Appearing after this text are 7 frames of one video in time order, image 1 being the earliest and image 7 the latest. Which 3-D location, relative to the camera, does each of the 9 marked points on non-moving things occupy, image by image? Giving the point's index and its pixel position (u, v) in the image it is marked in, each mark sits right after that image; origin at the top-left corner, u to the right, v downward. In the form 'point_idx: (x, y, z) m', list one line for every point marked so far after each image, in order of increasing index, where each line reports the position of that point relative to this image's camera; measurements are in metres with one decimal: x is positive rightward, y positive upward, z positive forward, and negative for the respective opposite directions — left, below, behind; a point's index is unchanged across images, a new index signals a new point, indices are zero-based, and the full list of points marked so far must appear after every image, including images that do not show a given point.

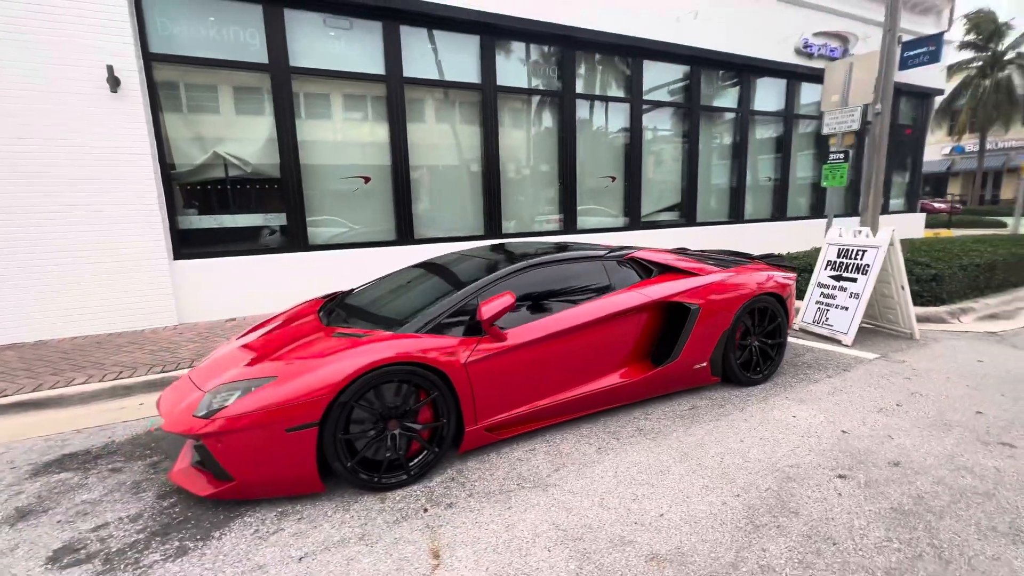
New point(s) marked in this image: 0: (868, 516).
0: (+1.7, -1.0, +2.1) m
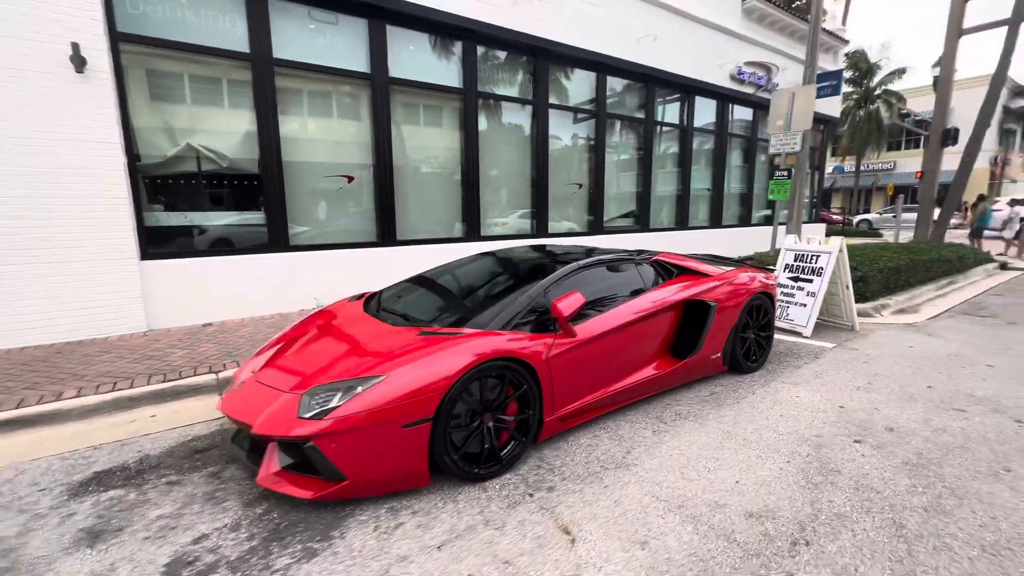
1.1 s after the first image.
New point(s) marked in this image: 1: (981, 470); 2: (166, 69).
0: (+2.2, -1.0, +2.6) m
1: (+2.7, -1.0, +2.6) m
2: (-4.1, +2.6, +5.3) m
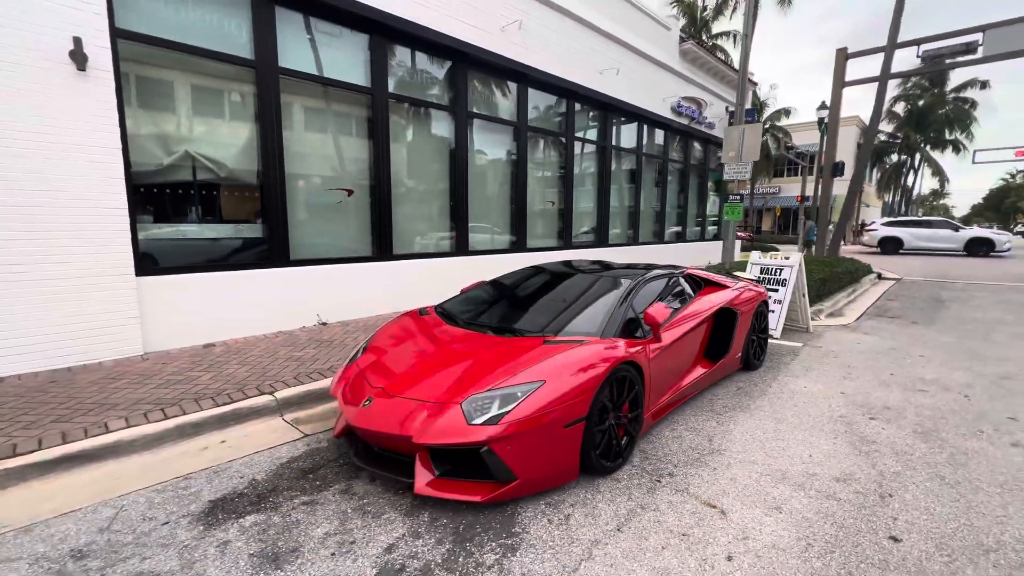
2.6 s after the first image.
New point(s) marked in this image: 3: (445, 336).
0: (+2.9, -1.1, +3.3) m
1: (+3.4, -1.1, +3.4) m
2: (-3.8, +2.4, +4.9) m
3: (-0.6, -0.3, +3.6) m
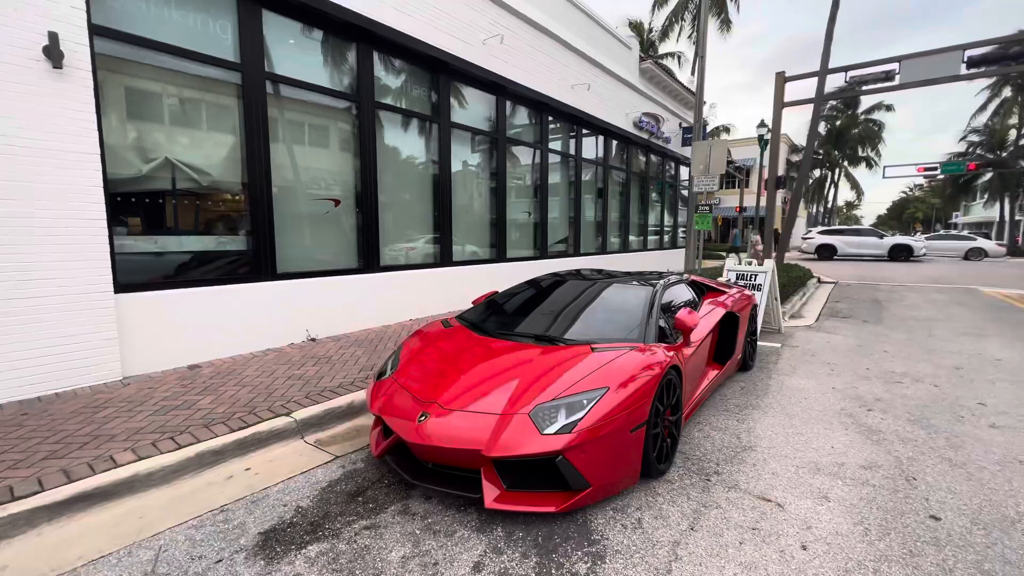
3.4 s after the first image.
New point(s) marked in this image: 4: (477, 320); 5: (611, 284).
0: (+3.2, -1.1, +3.6) m
1: (+3.6, -1.1, +3.7) m
2: (-3.7, +2.2, +4.6) m
3: (-0.4, -0.4, +3.6) m
4: (-0.3, -0.2, +4.0) m
5: (+0.9, 0.0, +4.0) m
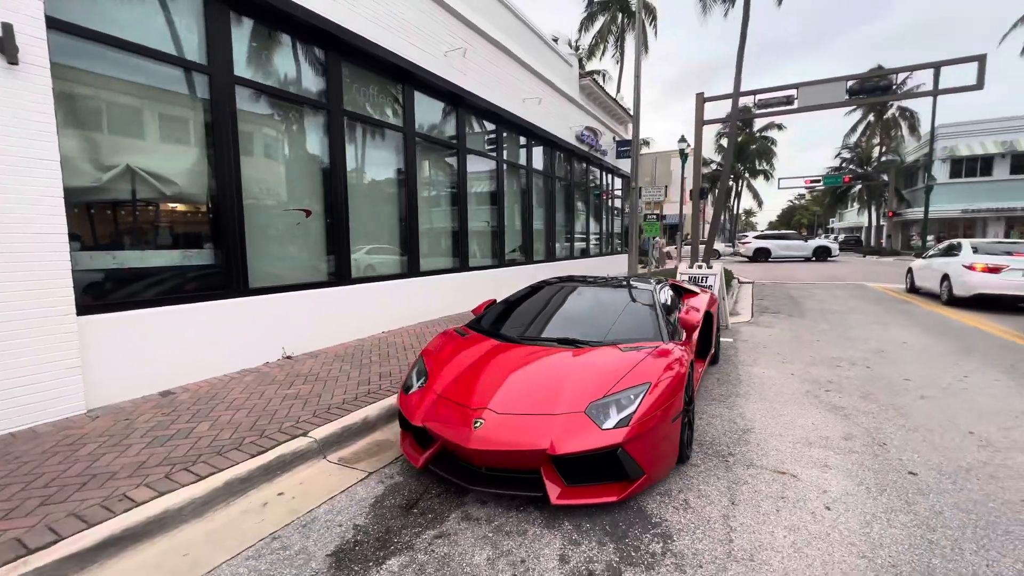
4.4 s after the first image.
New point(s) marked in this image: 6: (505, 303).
0: (+3.3, -1.1, +4.2) m
1: (+3.7, -1.0, +4.4) m
2: (-3.8, +2.0, +4.1) m
3: (-0.2, -0.4, +3.6) m
4: (-0.2, -0.3, +4.1) m
5: (+1.0, 0.0, +4.2) m
6: (-0.1, -0.1, +4.5) m
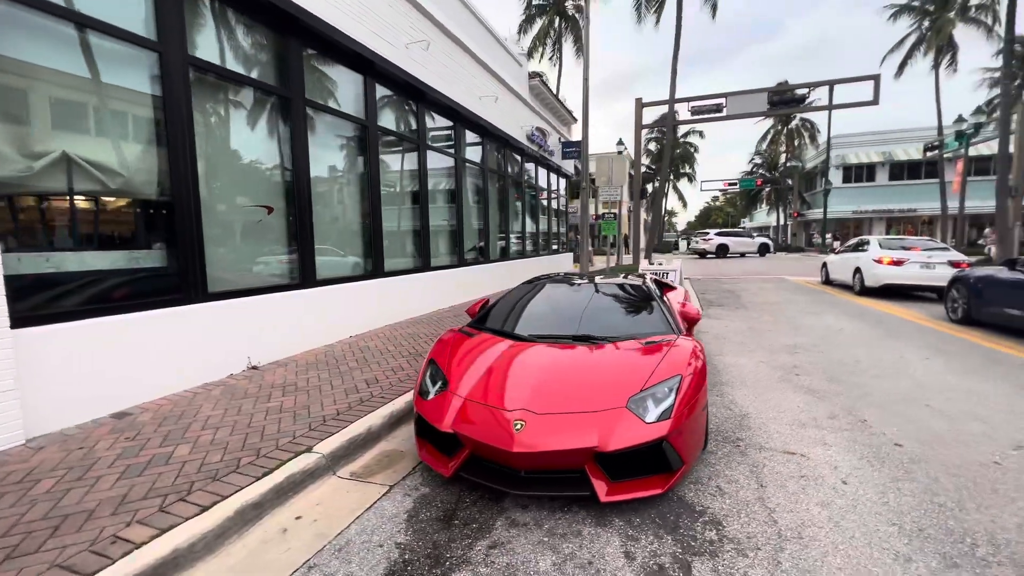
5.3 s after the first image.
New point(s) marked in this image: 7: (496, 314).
0: (+3.2, -1.0, +4.6) m
1: (+3.7, -1.0, +4.9) m
2: (-3.8, +1.9, +3.5) m
3: (-0.1, -0.4, +3.5) m
4: (-0.2, -0.3, +4.0) m
5: (+0.9, 0.0, +4.3) m
6: (-0.1, -0.1, +4.4) m
7: (-0.1, -0.2, +4.1) m
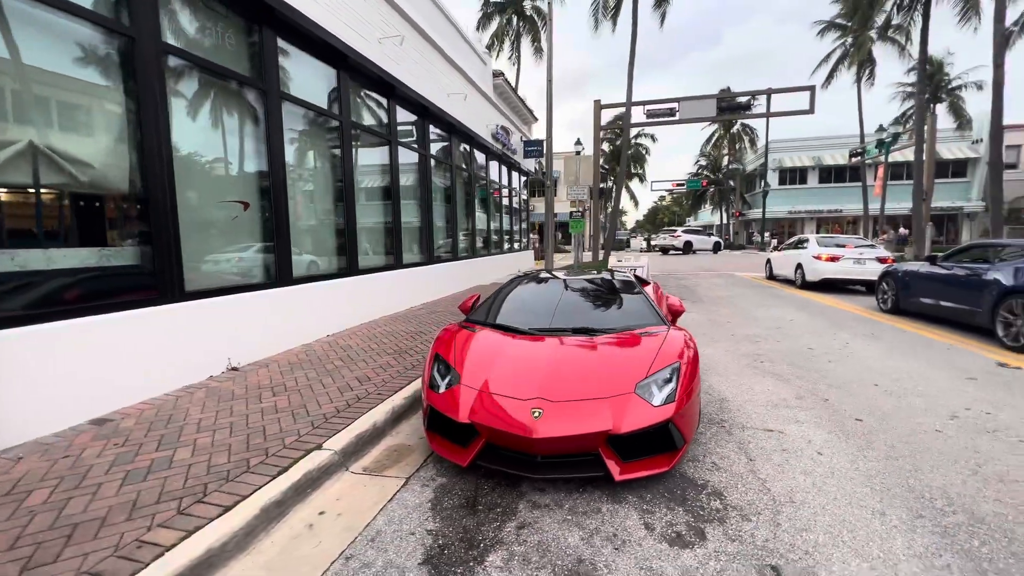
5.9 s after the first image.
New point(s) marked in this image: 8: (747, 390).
0: (+3.1, -0.9, +5.1) m
1: (+3.5, -0.9, +5.4) m
2: (-3.8, +1.9, +3.2) m
3: (-0.1, -0.4, +3.7) m
4: (-0.3, -0.3, +4.1) m
5: (+0.9, +0.1, +4.5) m
6: (-0.2, -0.1, +4.5) m
7: (-0.2, -0.2, +4.2) m
8: (+2.3, -1.0, +4.4) m
